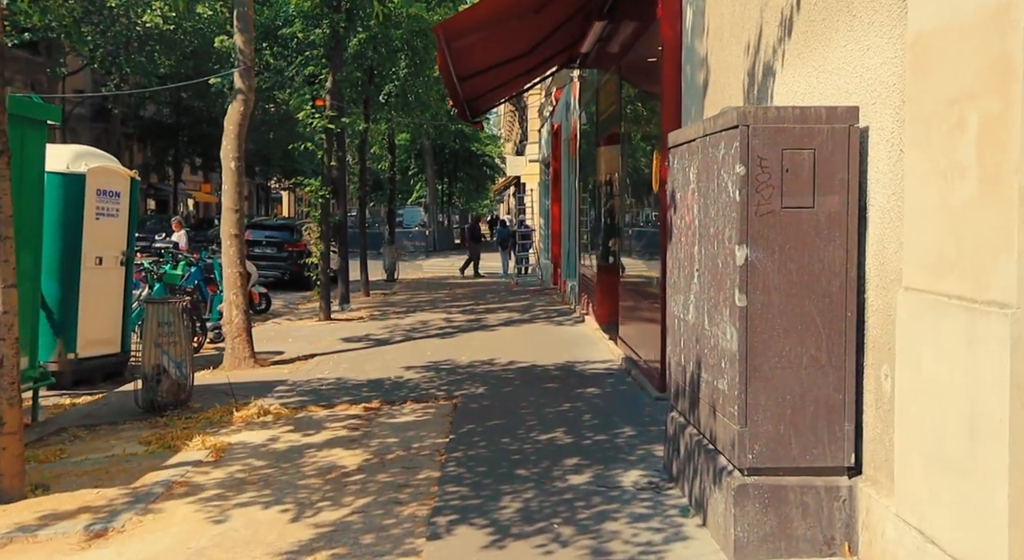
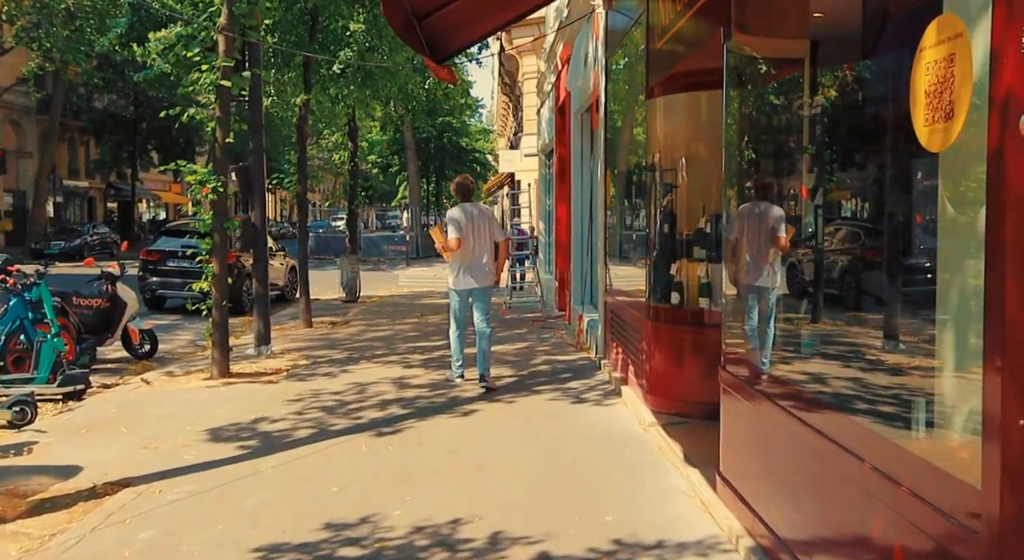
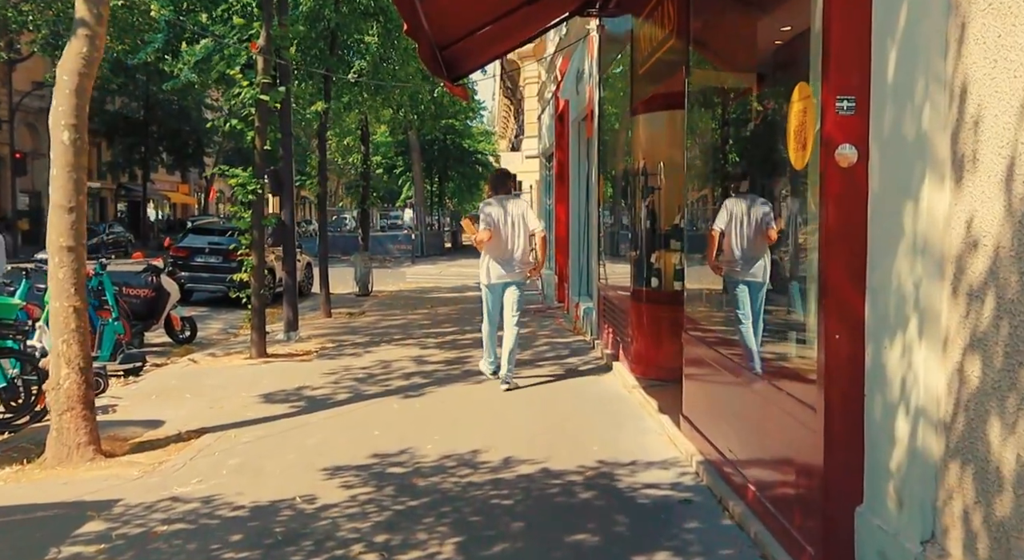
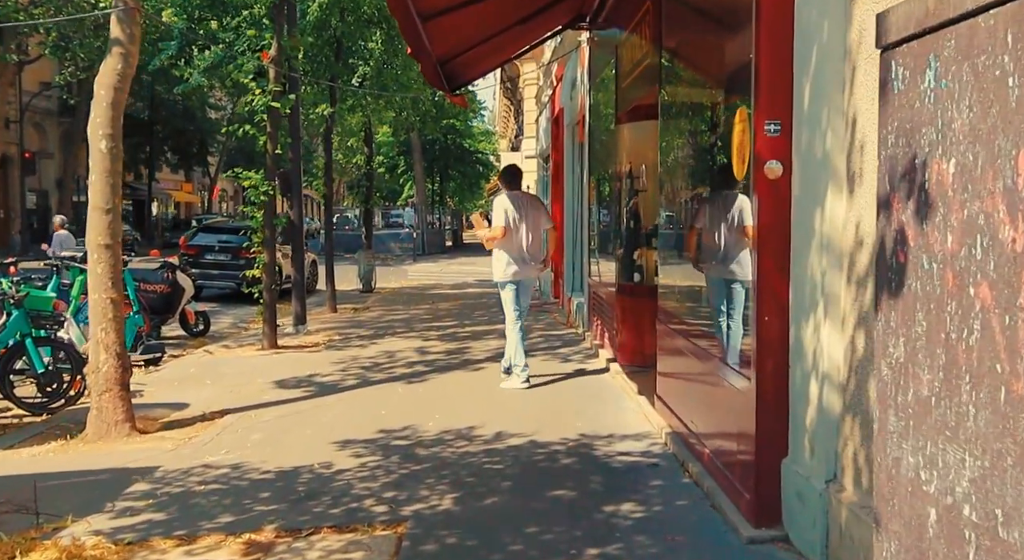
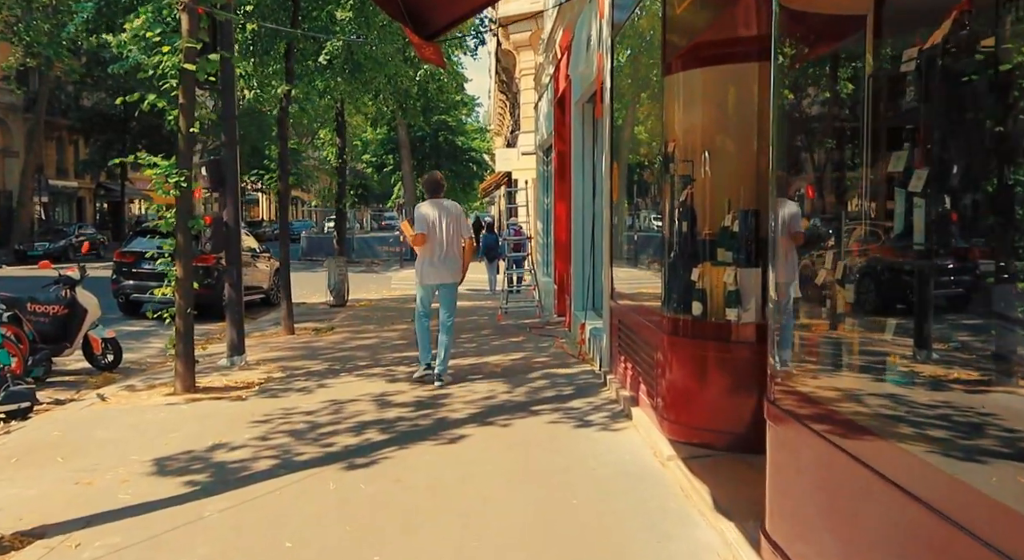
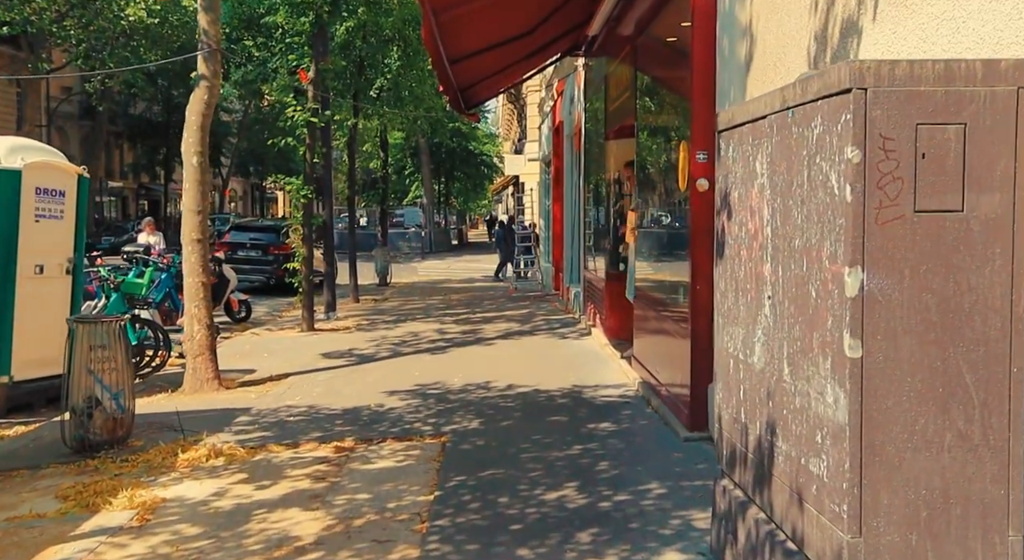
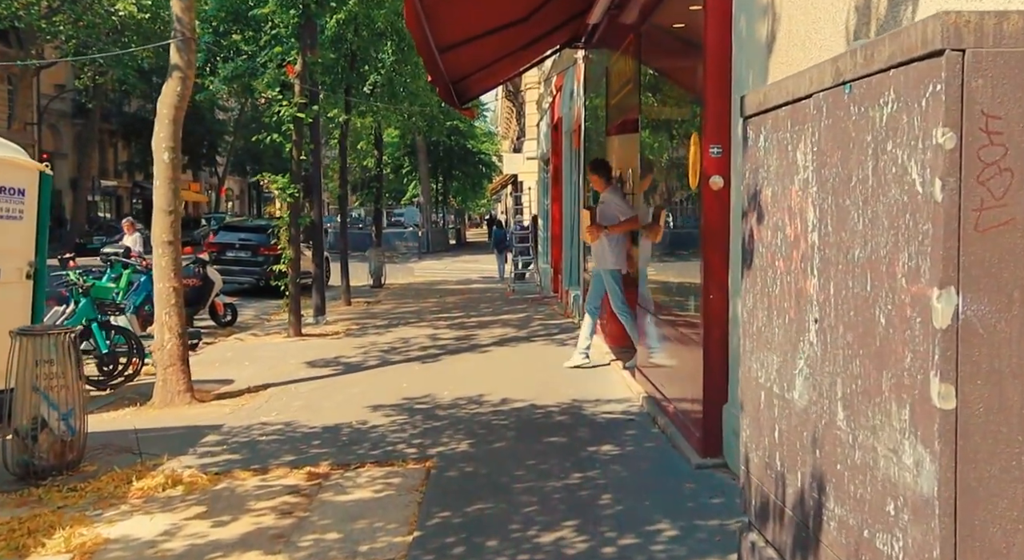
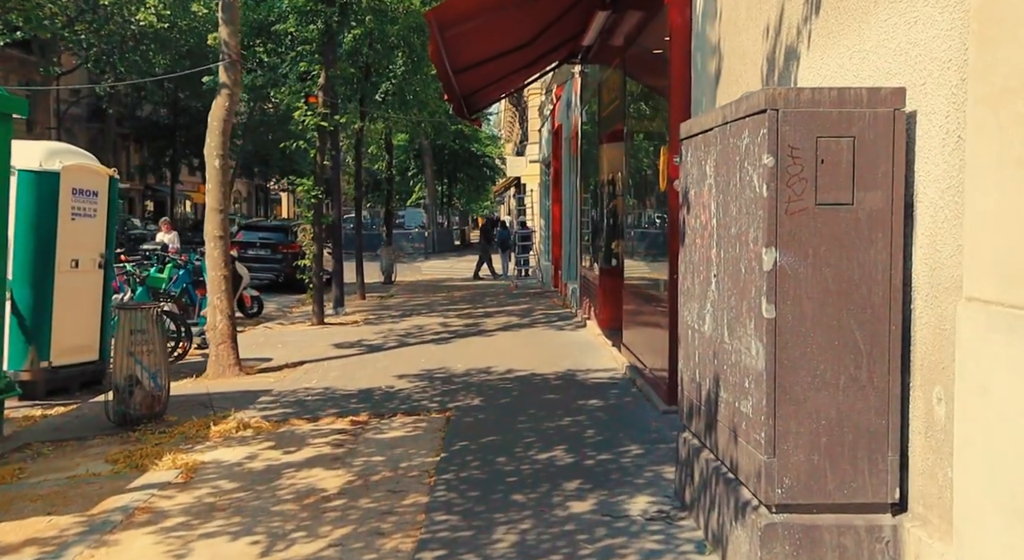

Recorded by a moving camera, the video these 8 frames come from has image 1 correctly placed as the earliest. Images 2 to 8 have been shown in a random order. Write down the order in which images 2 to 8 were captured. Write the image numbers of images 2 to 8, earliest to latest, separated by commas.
8, 6, 7, 4, 3, 2, 5
